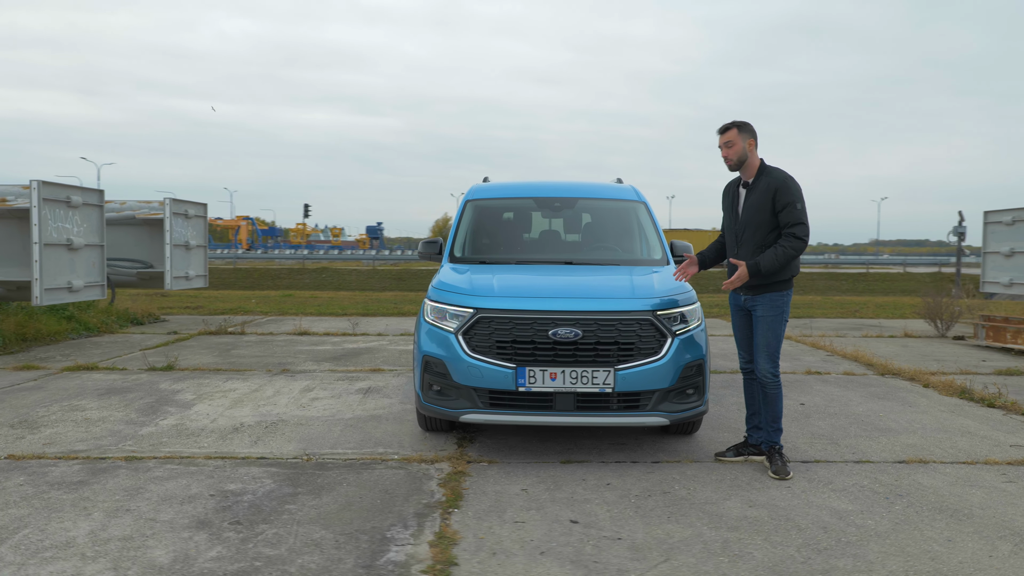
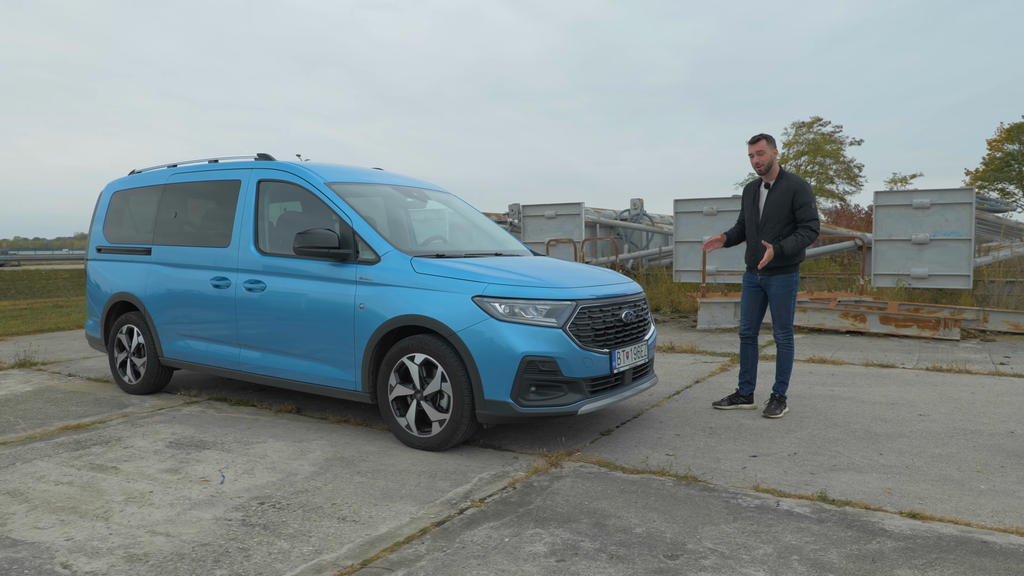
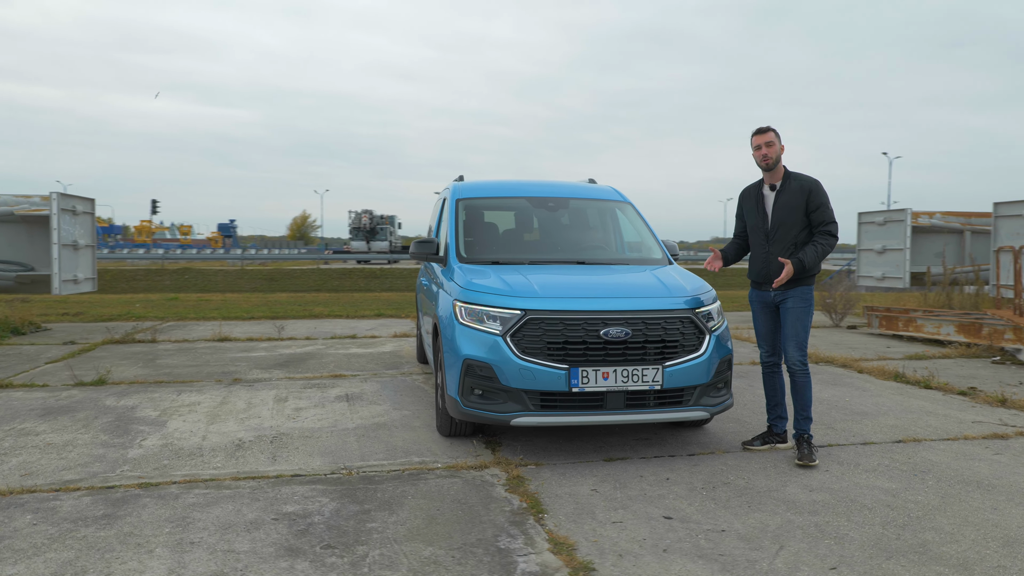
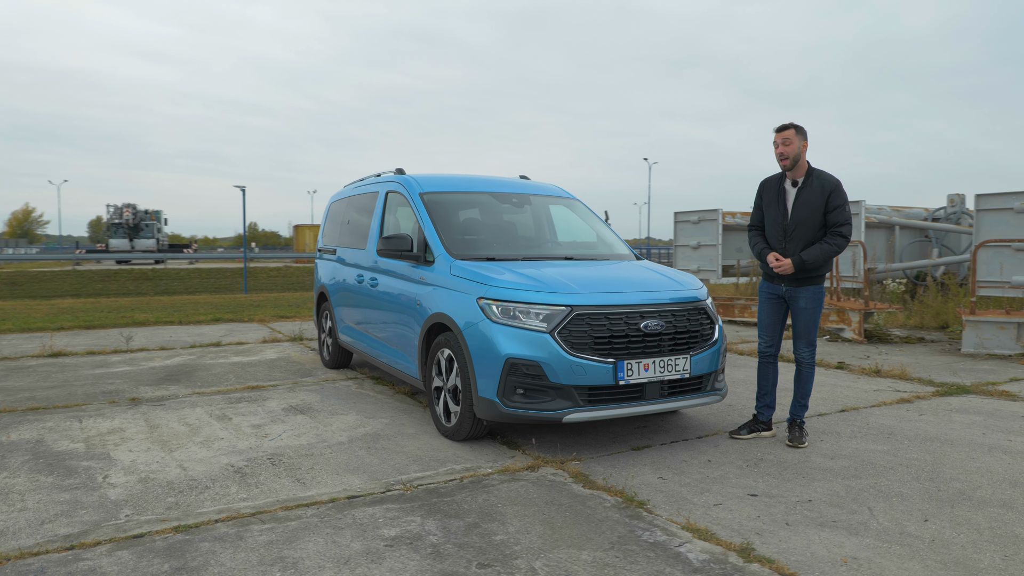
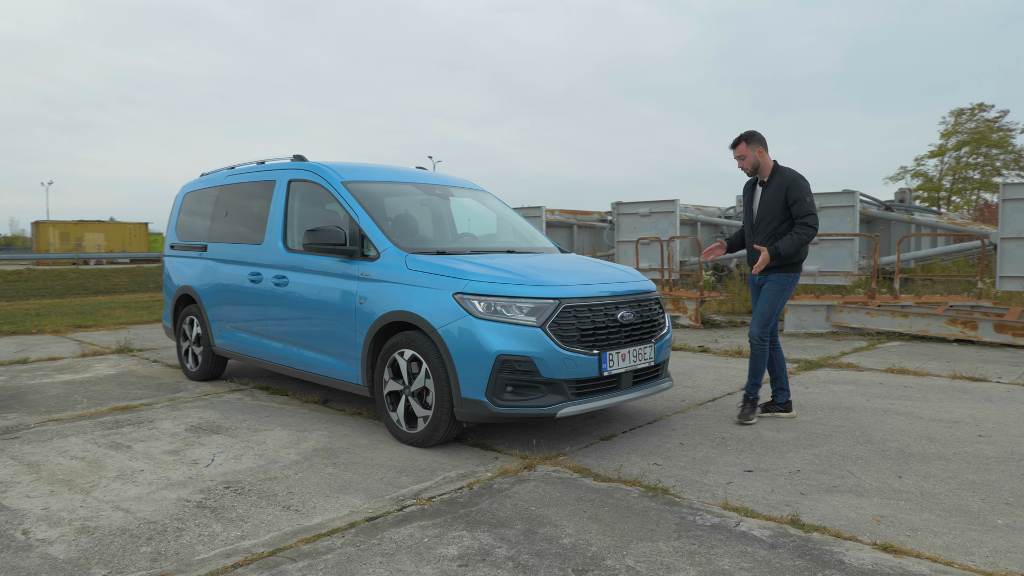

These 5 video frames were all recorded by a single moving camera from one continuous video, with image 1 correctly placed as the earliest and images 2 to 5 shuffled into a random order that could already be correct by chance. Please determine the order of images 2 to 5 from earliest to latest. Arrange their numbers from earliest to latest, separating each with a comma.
3, 4, 5, 2
